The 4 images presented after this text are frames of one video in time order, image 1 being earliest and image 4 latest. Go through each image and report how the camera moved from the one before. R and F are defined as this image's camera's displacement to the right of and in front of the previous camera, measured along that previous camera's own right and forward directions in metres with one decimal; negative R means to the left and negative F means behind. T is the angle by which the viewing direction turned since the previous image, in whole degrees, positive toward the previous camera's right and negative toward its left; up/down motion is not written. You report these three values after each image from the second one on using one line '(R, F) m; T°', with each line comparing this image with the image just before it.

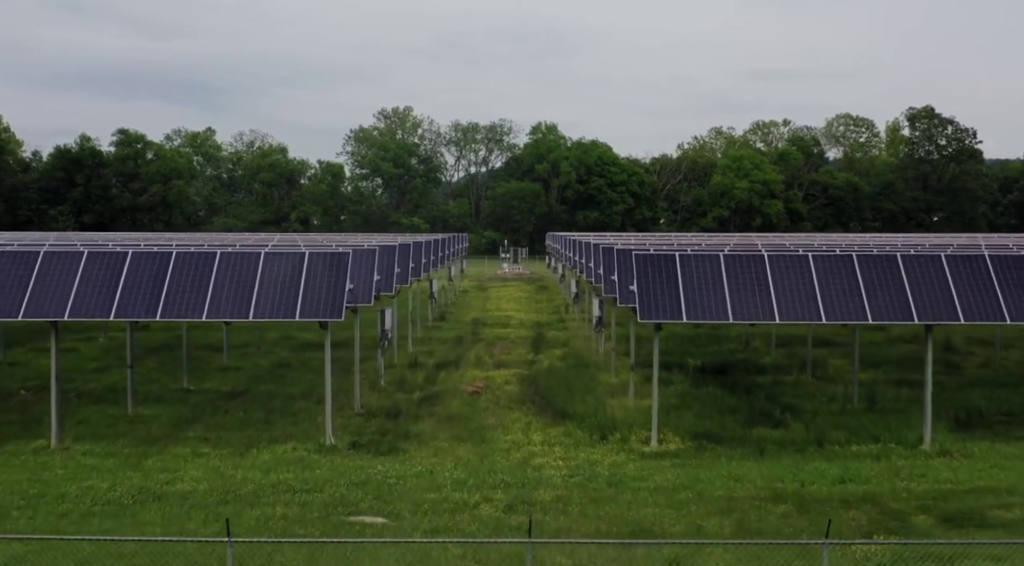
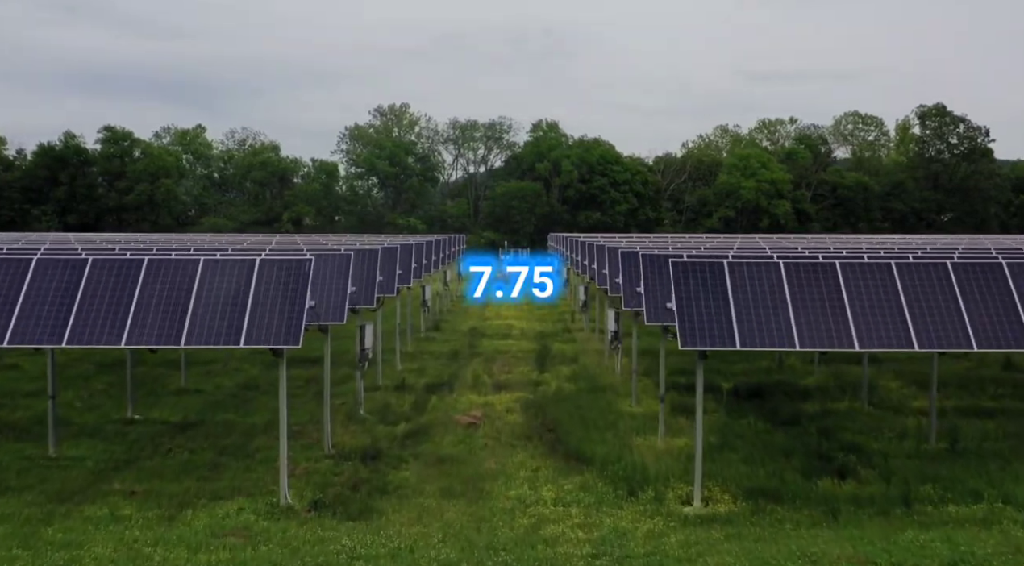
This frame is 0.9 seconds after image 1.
(-0.1, +2.9) m; 0°
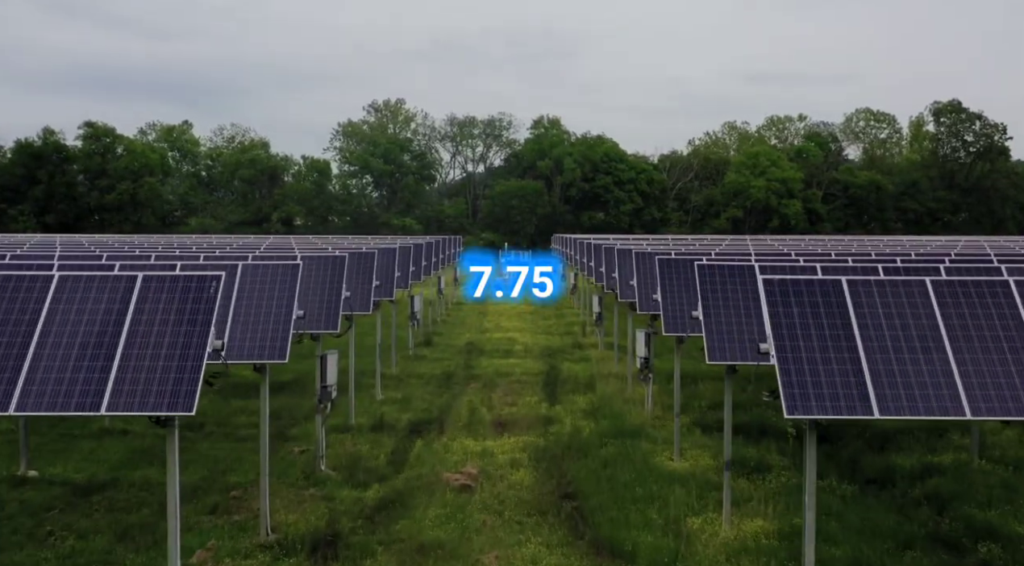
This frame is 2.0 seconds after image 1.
(-0.1, +3.7) m; 0°
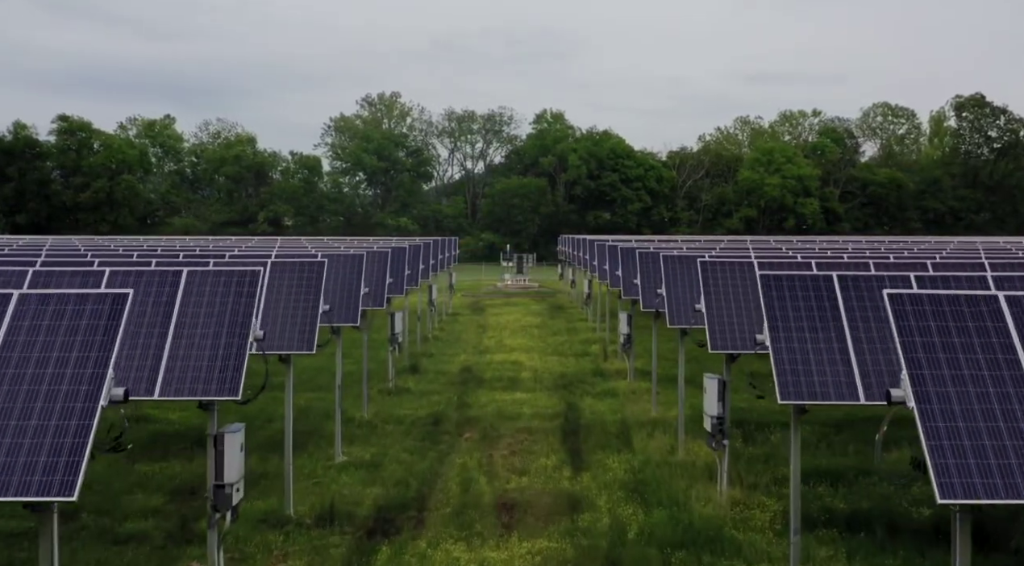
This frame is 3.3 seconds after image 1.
(-0.1, +4.8) m; 0°
